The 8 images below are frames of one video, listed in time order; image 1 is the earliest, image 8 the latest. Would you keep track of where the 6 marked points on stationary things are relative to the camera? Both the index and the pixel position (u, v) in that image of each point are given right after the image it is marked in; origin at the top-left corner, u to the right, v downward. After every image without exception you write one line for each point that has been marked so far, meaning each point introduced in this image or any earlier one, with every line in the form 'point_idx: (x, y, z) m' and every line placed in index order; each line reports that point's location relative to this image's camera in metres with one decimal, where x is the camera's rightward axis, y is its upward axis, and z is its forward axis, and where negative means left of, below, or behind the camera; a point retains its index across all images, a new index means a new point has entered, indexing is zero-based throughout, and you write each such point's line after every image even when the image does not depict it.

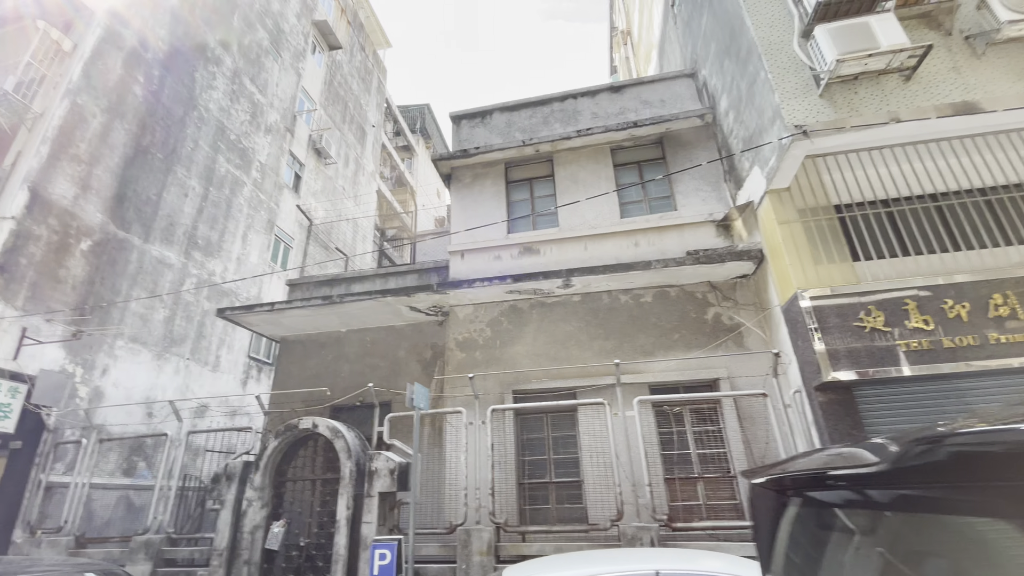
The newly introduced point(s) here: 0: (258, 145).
0: (-6.8, +3.8, +12.8) m
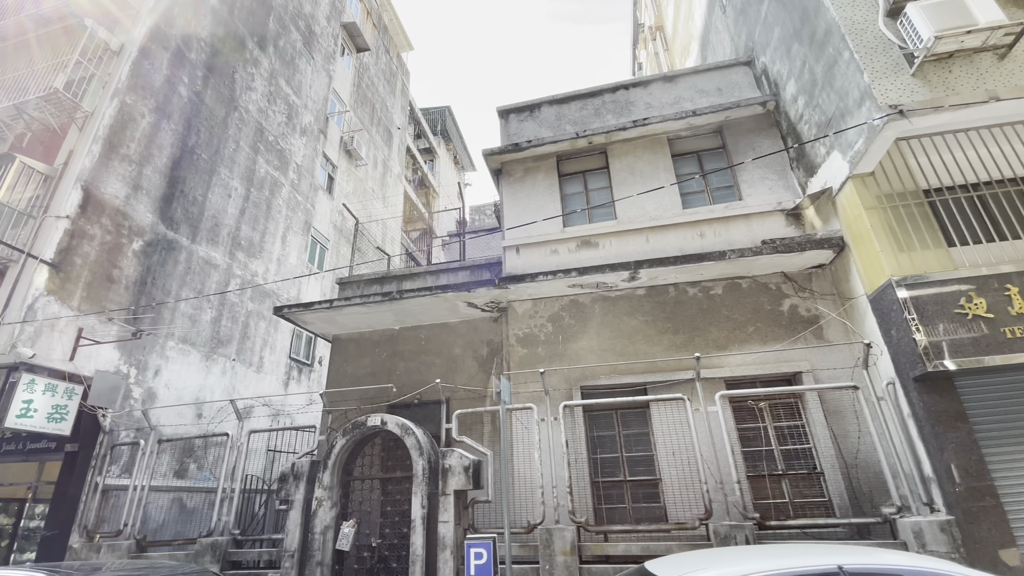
0: (-5.8, +3.8, +12.8) m
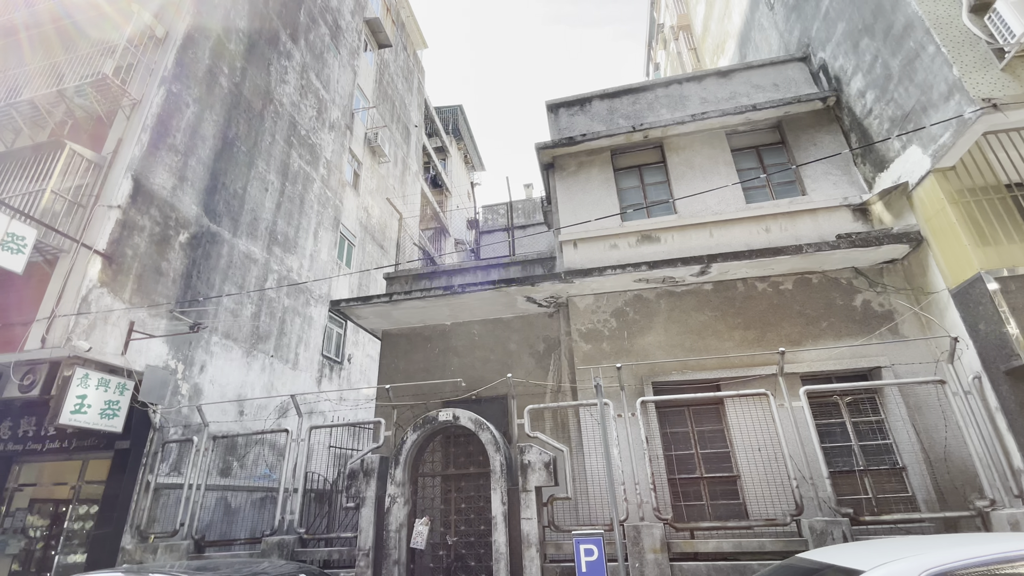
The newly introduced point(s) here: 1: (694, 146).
0: (-4.9, +3.8, +12.6) m
1: (+3.0, +2.3, +7.9) m
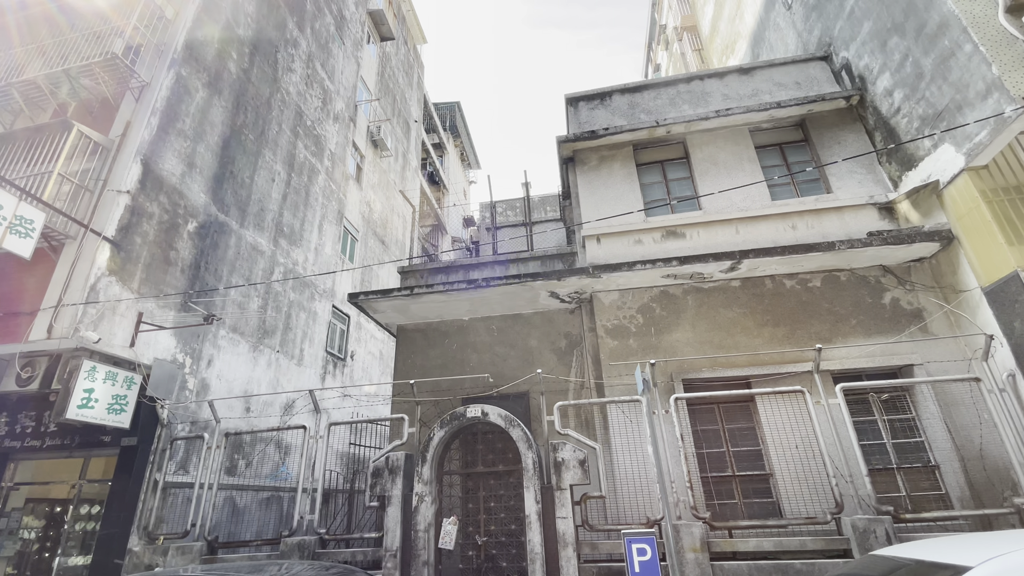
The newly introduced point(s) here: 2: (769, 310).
0: (-4.7, +4.0, +12.3) m
1: (+3.3, +2.4, +7.8) m
2: (+3.5, -0.3, +6.6) m
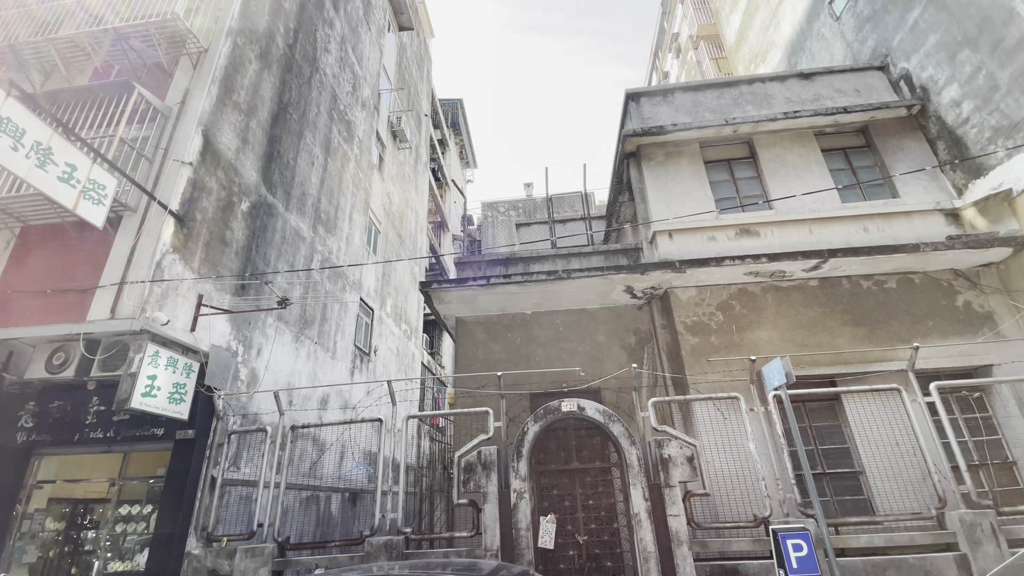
0: (-3.8, +4.2, +11.9) m
1: (+4.5, +2.4, +7.9) m
2: (+4.6, -0.3, +6.7) m
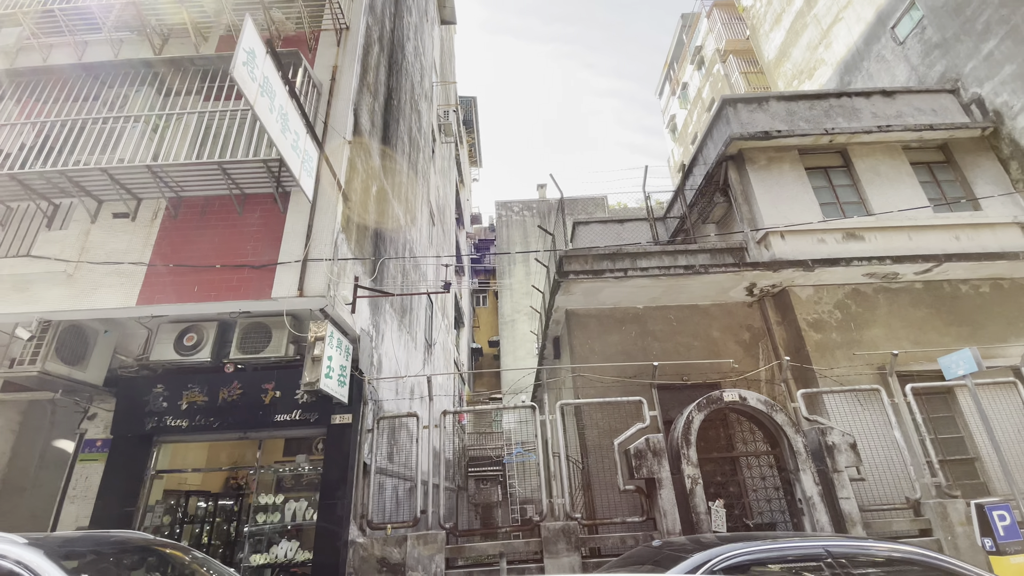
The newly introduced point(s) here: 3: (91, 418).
0: (-2.2, +4.4, +11.7) m
1: (+6.4, +2.3, +8.5) m
2: (+6.6, -0.3, +7.2) m
3: (-5.4, -1.7, +6.2) m
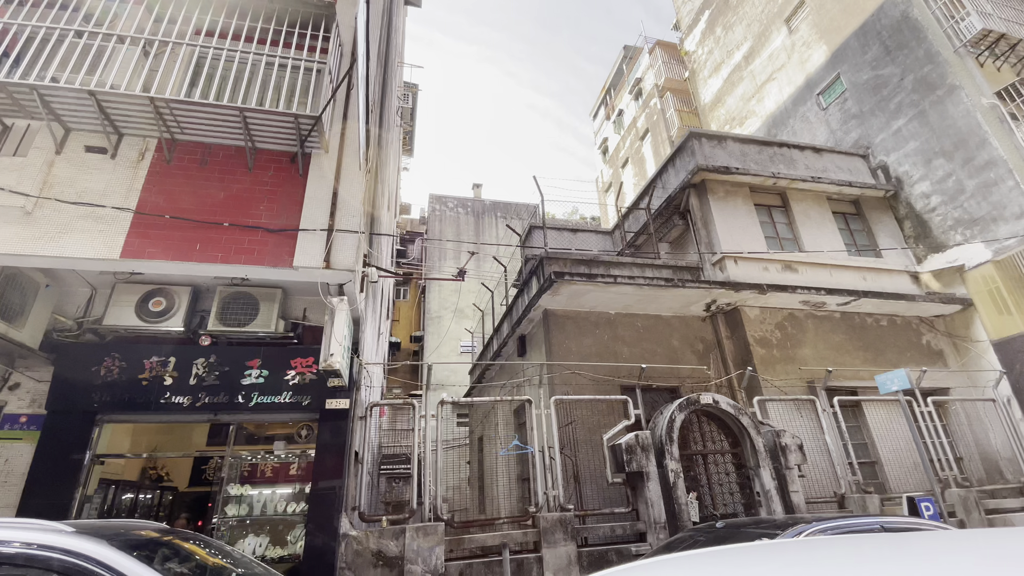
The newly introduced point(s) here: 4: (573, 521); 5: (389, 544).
0: (-2.8, +4.7, +11.2) m
1: (+6.0, +1.8, +9.9) m
2: (+6.2, -0.9, +8.7) m
3: (-5.3, -1.1, +5.1) m
4: (+0.7, -2.7, +5.6) m
5: (-1.3, -2.7, +5.1) m
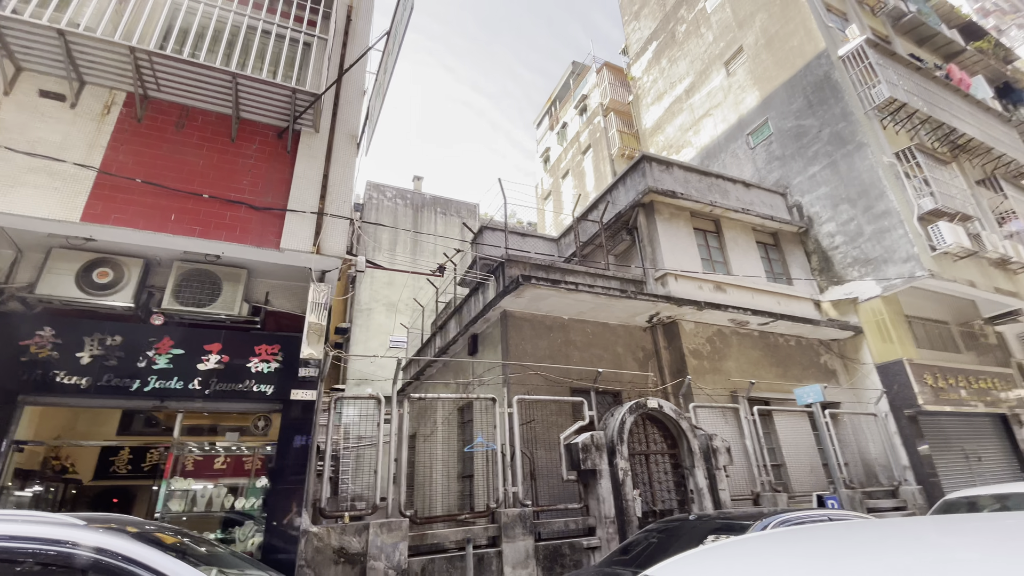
0: (-3.6, +4.9, +10.8) m
1: (+5.1, +1.3, +11.0) m
2: (+5.3, -1.4, +9.8) m
3: (-5.5, -0.6, +4.3) m
4: (+0.2, -2.8, +5.9) m
5: (-1.6, -2.6, +5.0) m
